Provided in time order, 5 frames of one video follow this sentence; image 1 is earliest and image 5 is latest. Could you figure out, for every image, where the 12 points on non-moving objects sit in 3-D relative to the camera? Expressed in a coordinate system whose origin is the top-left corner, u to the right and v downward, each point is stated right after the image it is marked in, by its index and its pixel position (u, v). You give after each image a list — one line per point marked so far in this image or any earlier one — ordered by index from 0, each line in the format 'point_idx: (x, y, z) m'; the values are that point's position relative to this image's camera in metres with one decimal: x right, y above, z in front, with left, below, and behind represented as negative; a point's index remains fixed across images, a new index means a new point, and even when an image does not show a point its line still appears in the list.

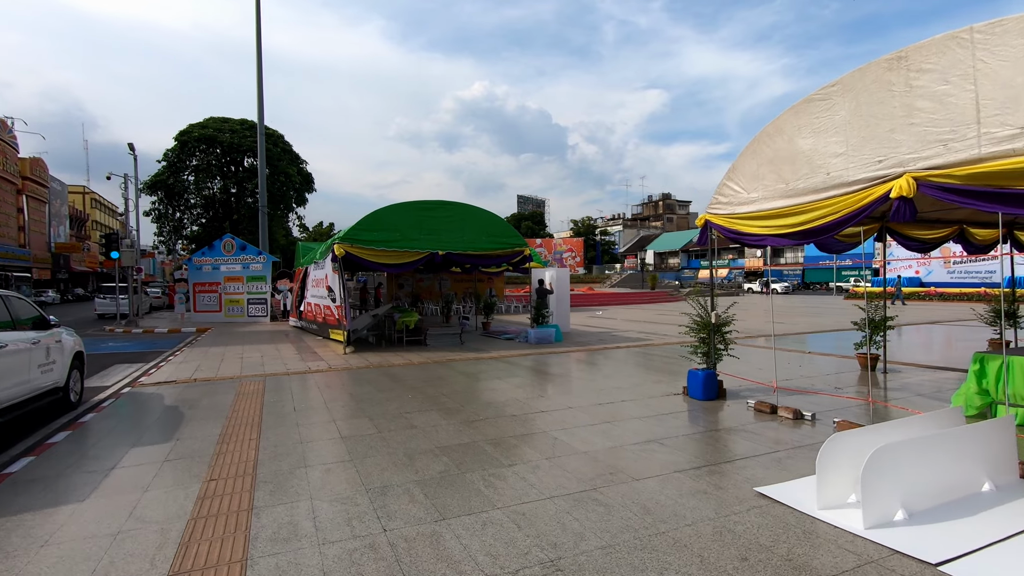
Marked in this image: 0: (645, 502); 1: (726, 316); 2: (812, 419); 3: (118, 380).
0: (+1.0, -1.6, +4.0) m
1: (+3.0, -0.4, +7.5) m
2: (+3.4, -1.5, +6.1) m
3: (-7.4, -1.8, +10.2) m
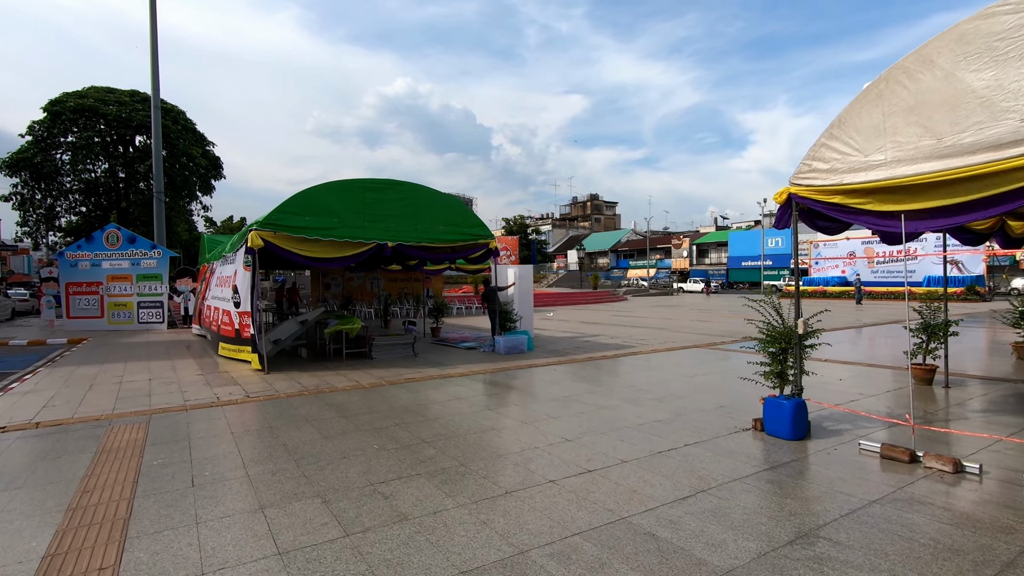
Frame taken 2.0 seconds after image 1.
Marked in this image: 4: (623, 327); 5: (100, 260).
0: (+1.6, -1.6, +1.8) m
1: (+3.1, -0.4, +5.7) m
2: (+3.8, -1.5, +4.3) m
3: (-7.6, -1.8, +6.8) m
4: (+4.0, -1.4, +19.3) m
5: (-15.1, +1.0, +19.7) m
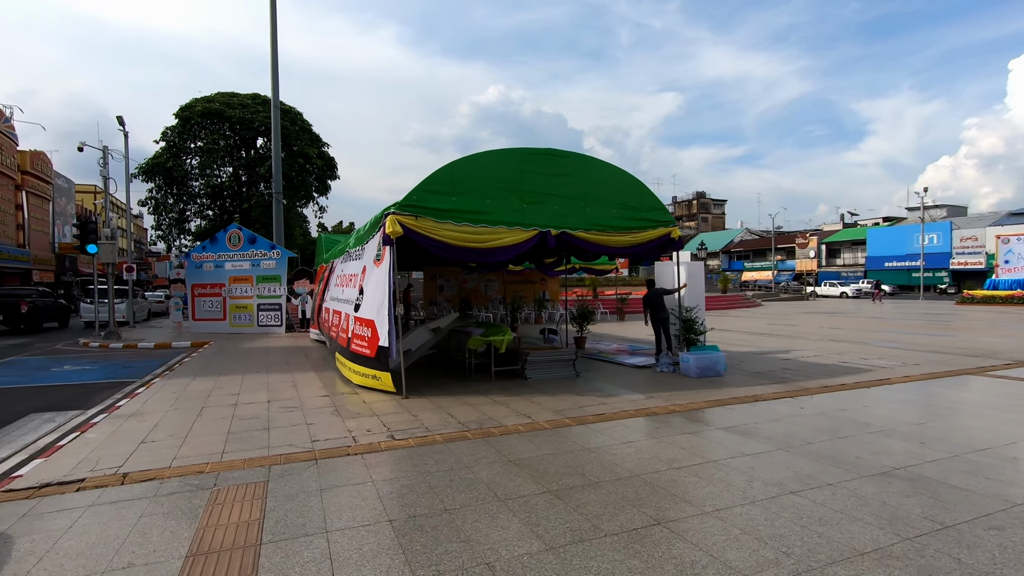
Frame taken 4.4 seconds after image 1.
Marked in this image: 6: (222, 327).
0: (+3.2, -1.5, -1.2) m
1: (+5.3, -0.4, +2.3) m
2: (+5.7, -1.5, +0.9) m
3: (-5.1, -1.8, +5.3) m
4: (+8.4, -1.5, +15.7) m
5: (-10.3, +1.0, +19.2) m
6: (-10.4, -1.4, +19.3) m
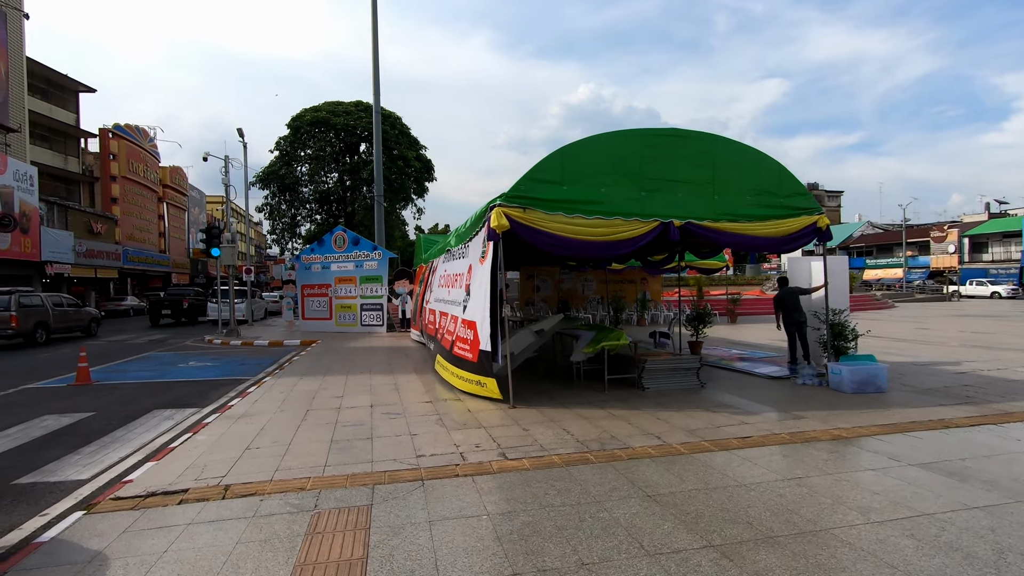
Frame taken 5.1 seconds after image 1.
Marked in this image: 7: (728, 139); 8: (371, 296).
0: (+3.1, -1.5, -2.5) m
1: (+5.8, -0.3, +0.6) m
2: (+6.0, -1.4, -0.9) m
3: (-3.9, -1.7, +5.2) m
4: (+11.1, -1.5, +13.2) m
5: (-6.7, +1.0, +19.8) m
6: (-6.8, -1.4, +20.0) m
7: (+3.1, +2.2, +7.8) m
8: (-5.2, -0.3, +19.7) m
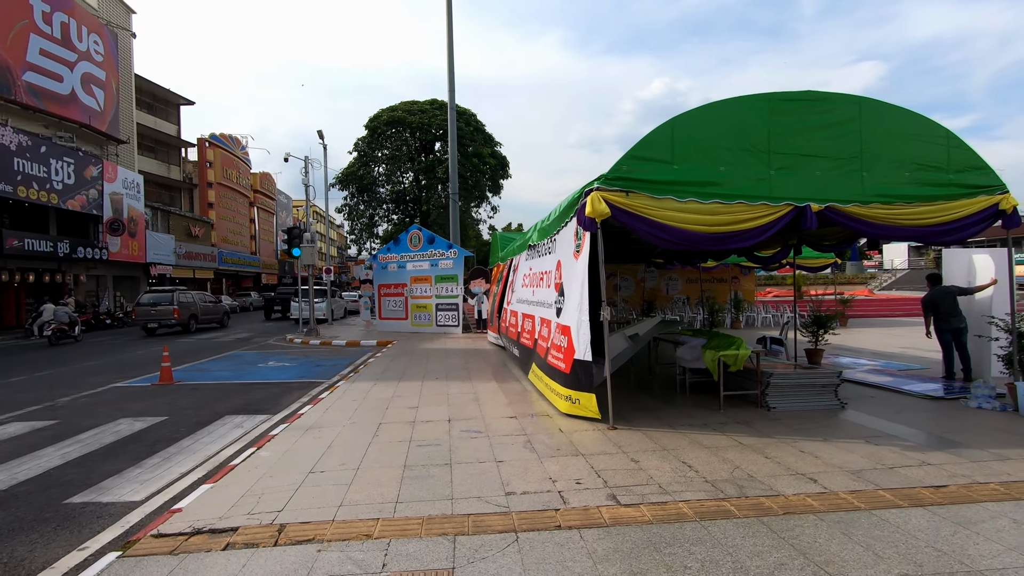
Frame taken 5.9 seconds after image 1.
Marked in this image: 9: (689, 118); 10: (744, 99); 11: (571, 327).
0: (+2.9, -1.5, -4.0) m
1: (+6.0, -0.3, -1.2) m
2: (+6.0, -1.4, -2.7) m
3: (-3.0, -1.7, +4.7) m
4: (+12.9, -1.5, +10.6) m
5: (-3.9, +1.0, +19.5) m
6: (-3.9, -1.4, +19.7) m
7: (+4.3, +2.2, +6.3) m
8: (-2.3, -0.3, +19.2) m
9: (+2.0, +1.9, +6.0) m
10: (+2.6, +2.1, +6.2) m
11: (+0.7, -0.5, +6.2) m
